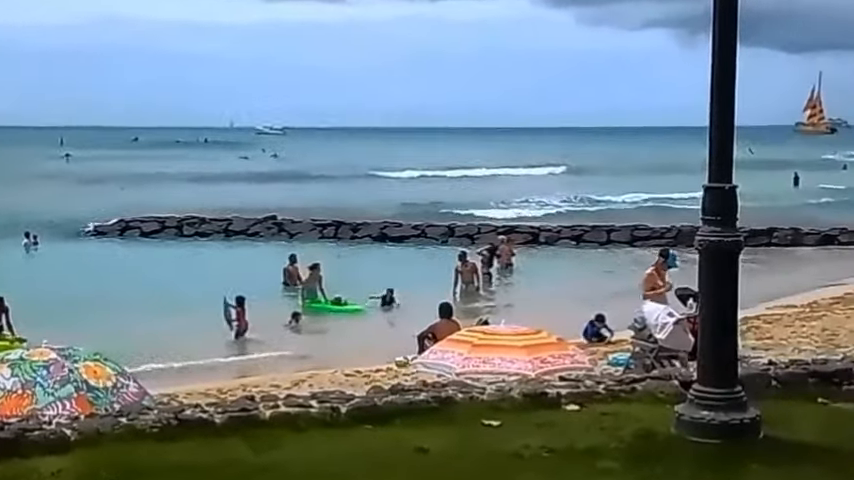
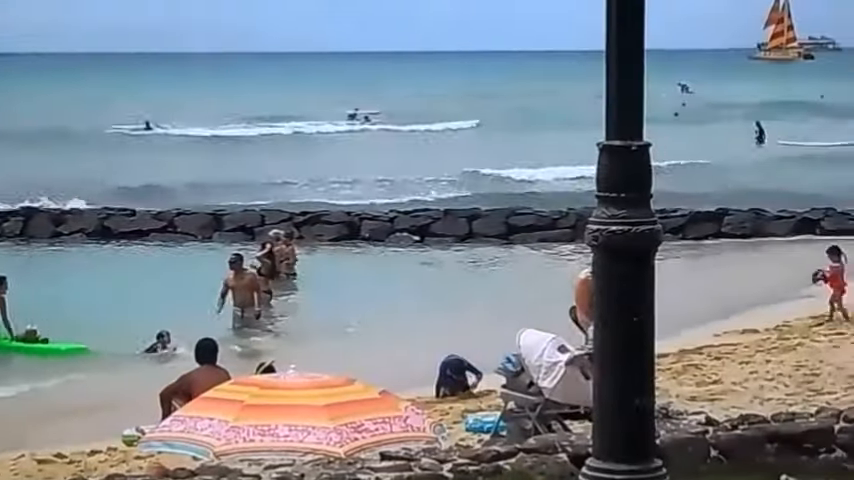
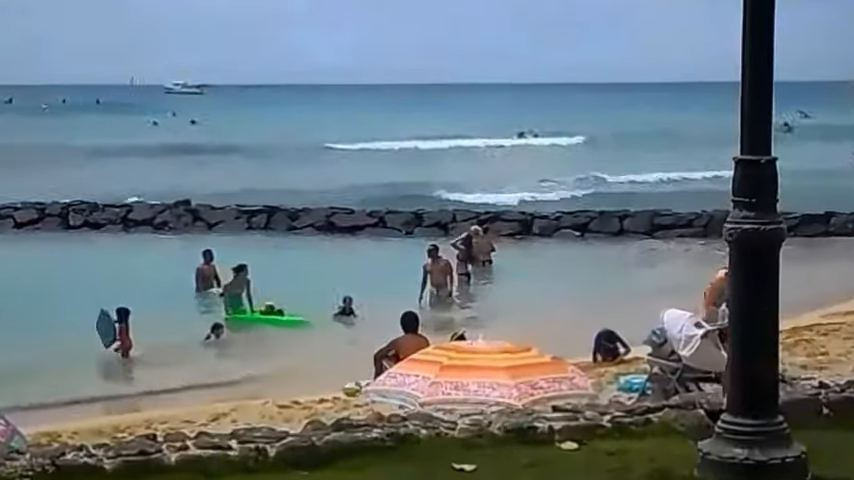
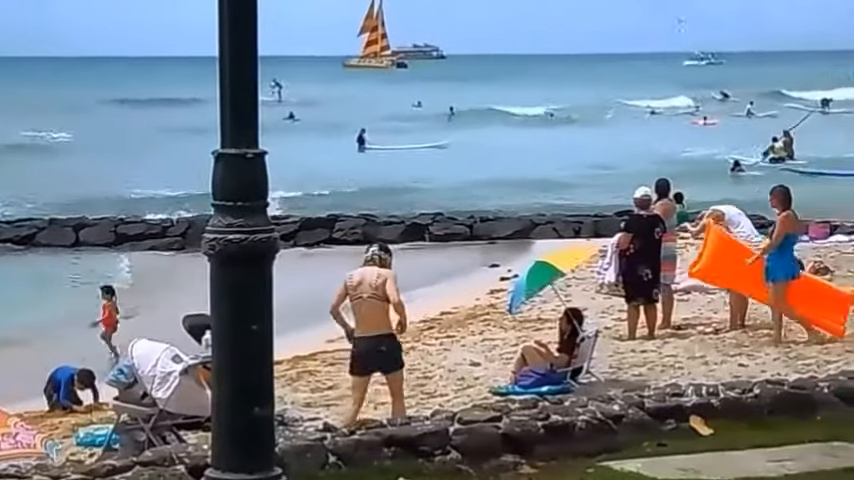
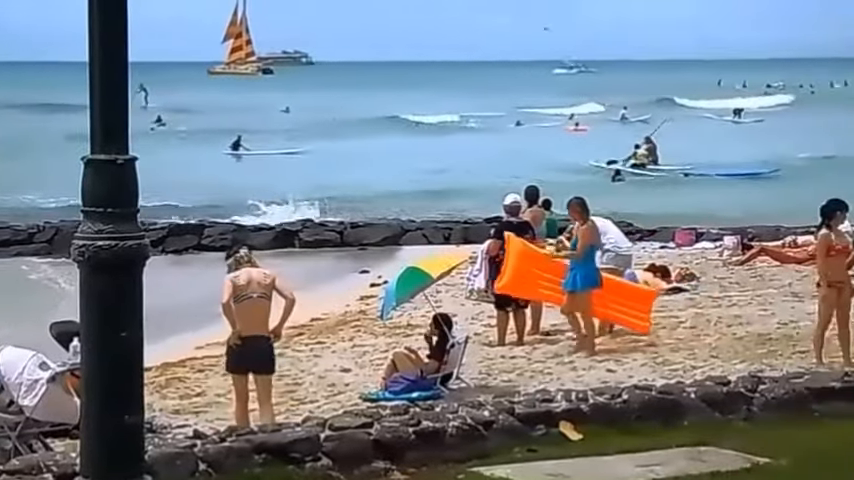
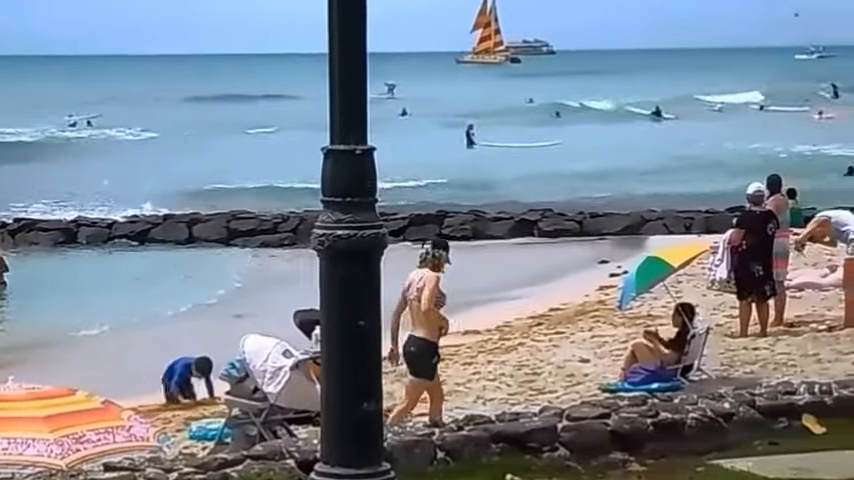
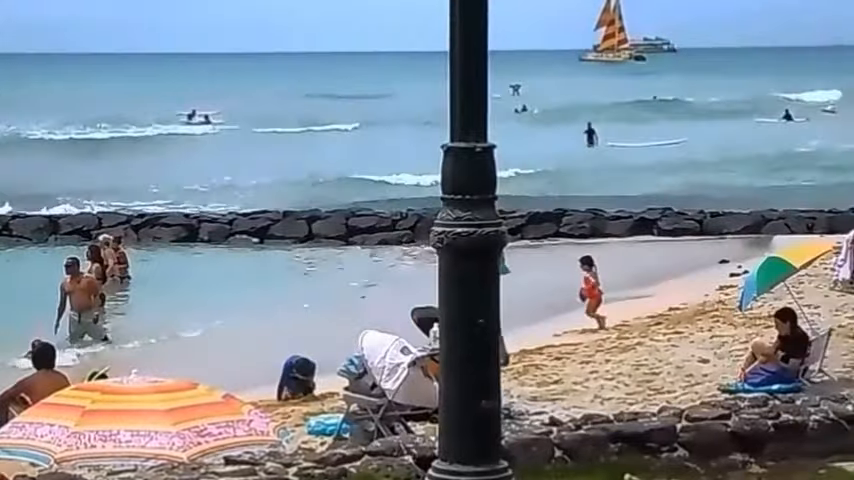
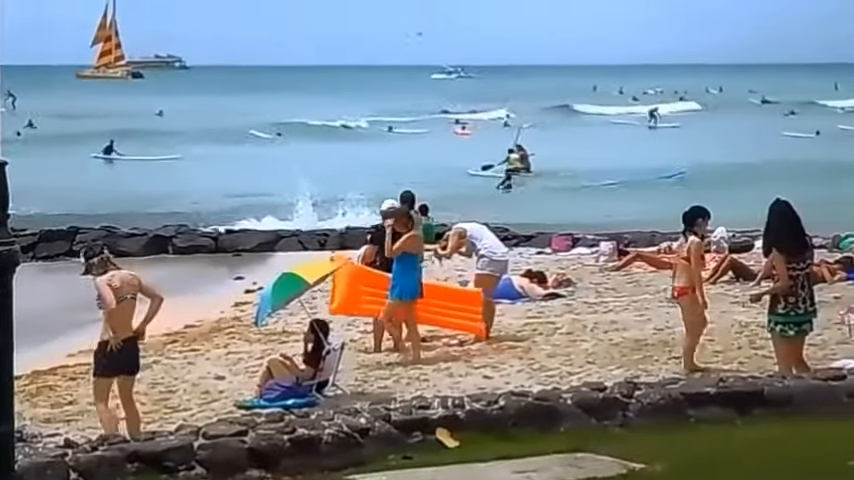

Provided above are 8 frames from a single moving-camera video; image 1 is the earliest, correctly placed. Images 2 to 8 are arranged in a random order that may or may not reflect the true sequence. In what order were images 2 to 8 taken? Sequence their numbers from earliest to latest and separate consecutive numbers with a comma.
3, 2, 7, 6, 4, 5, 8
